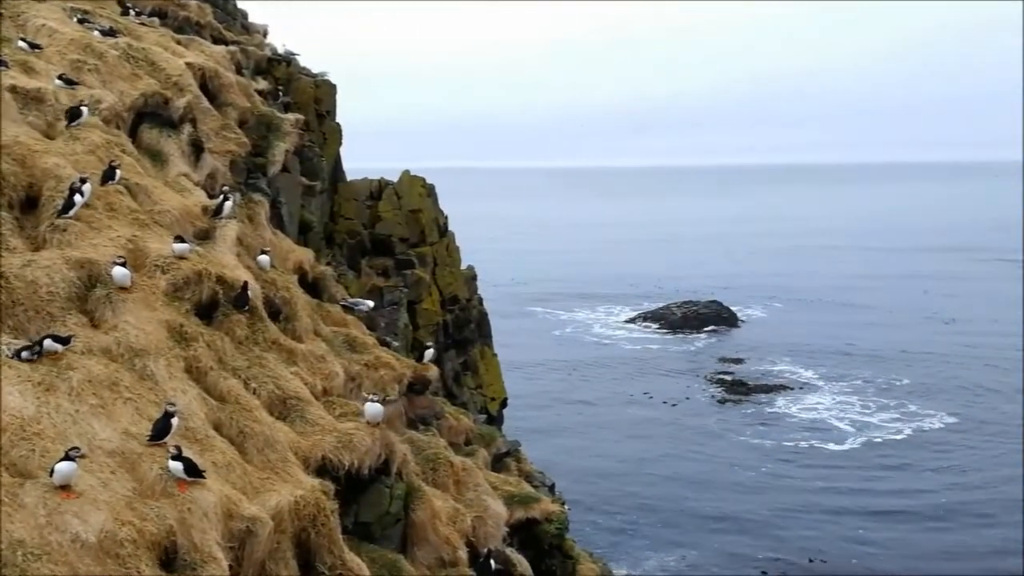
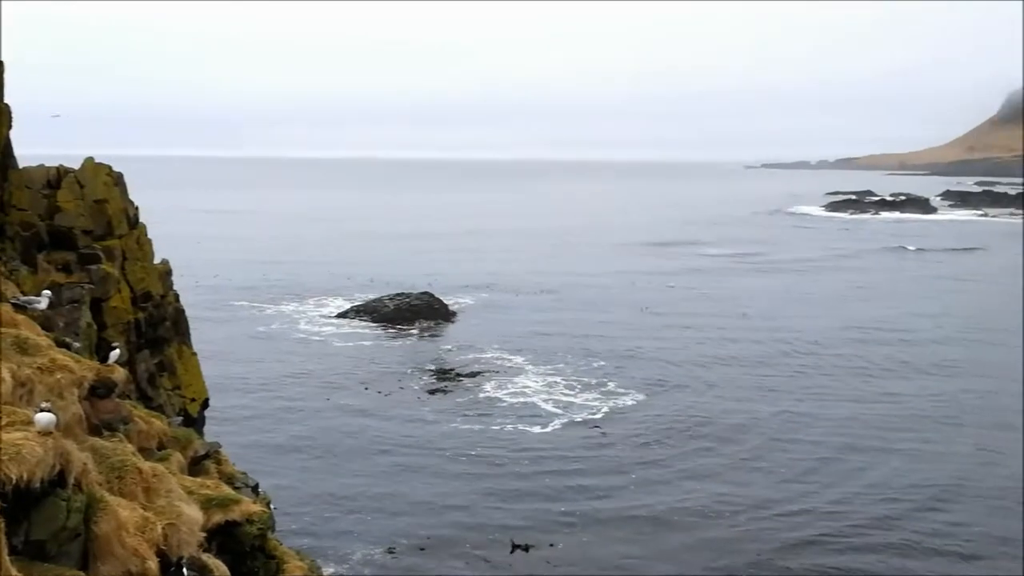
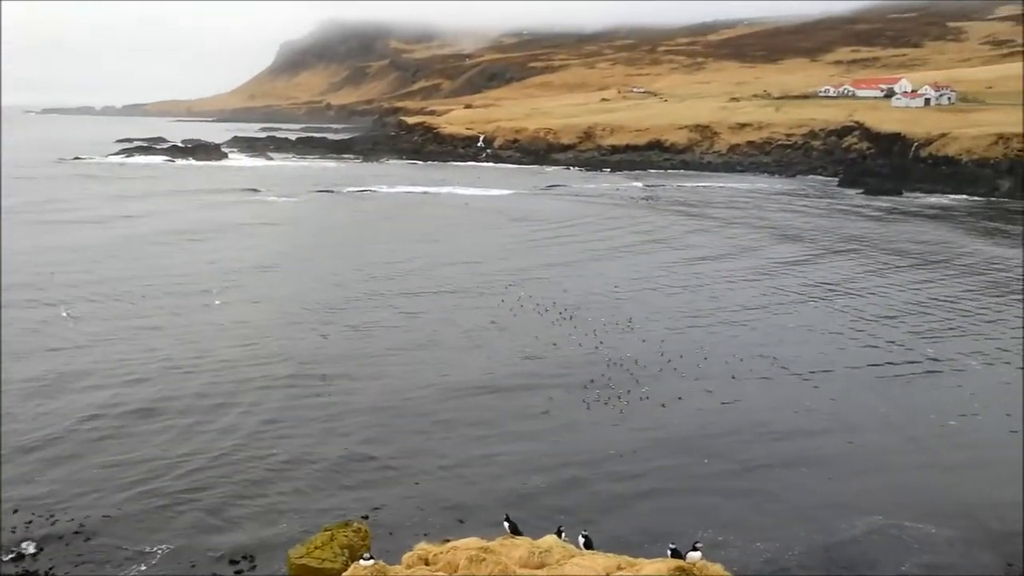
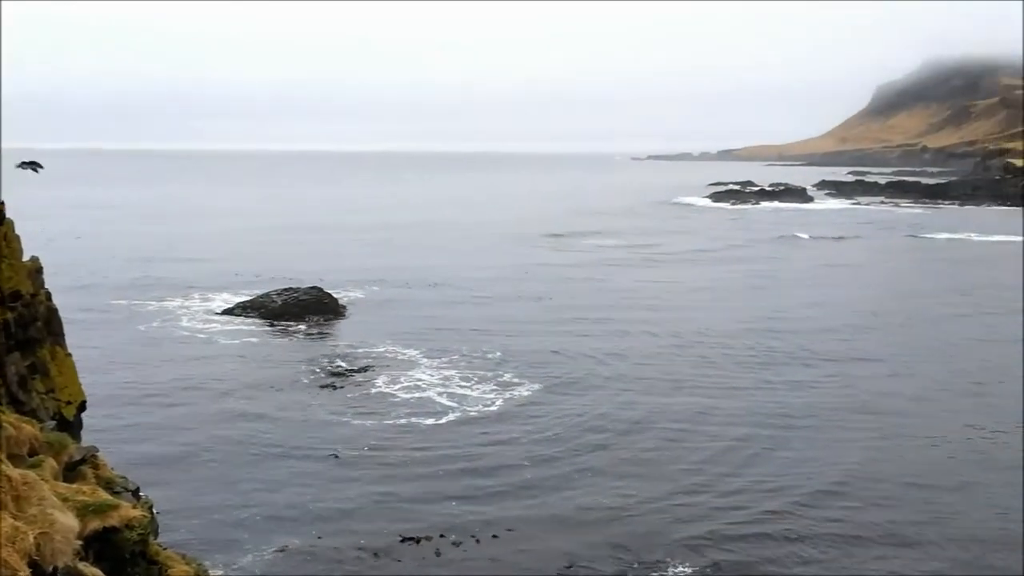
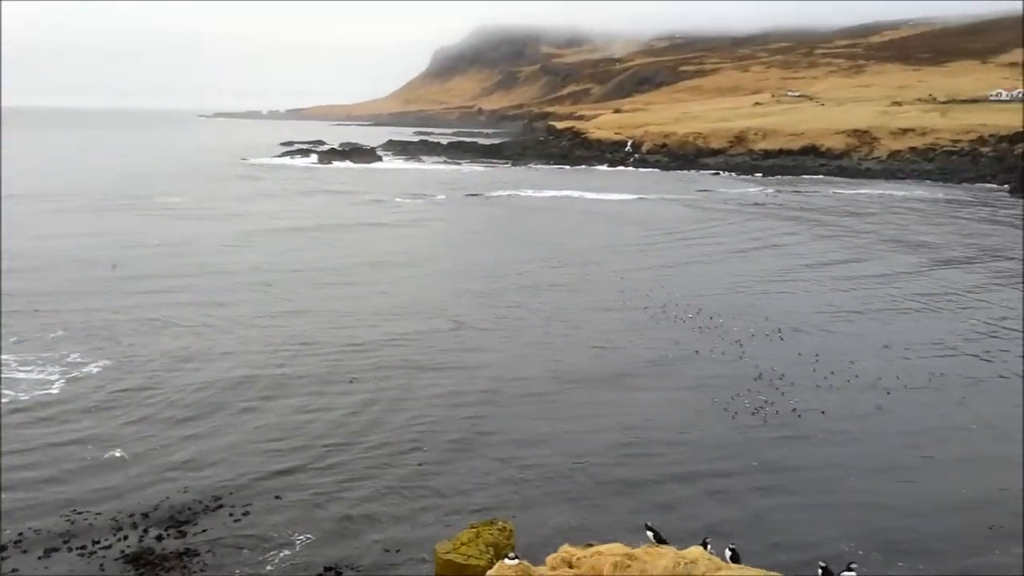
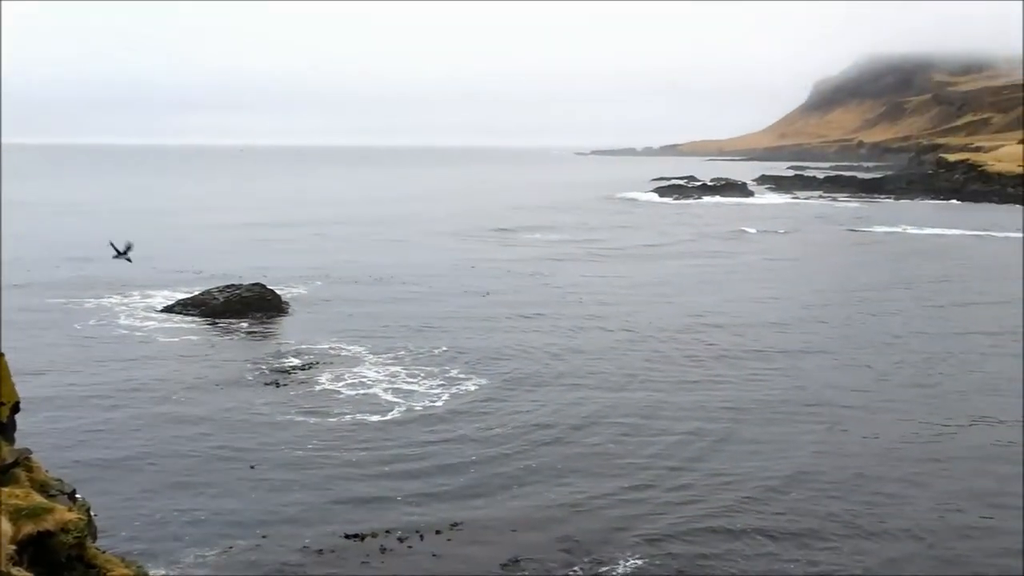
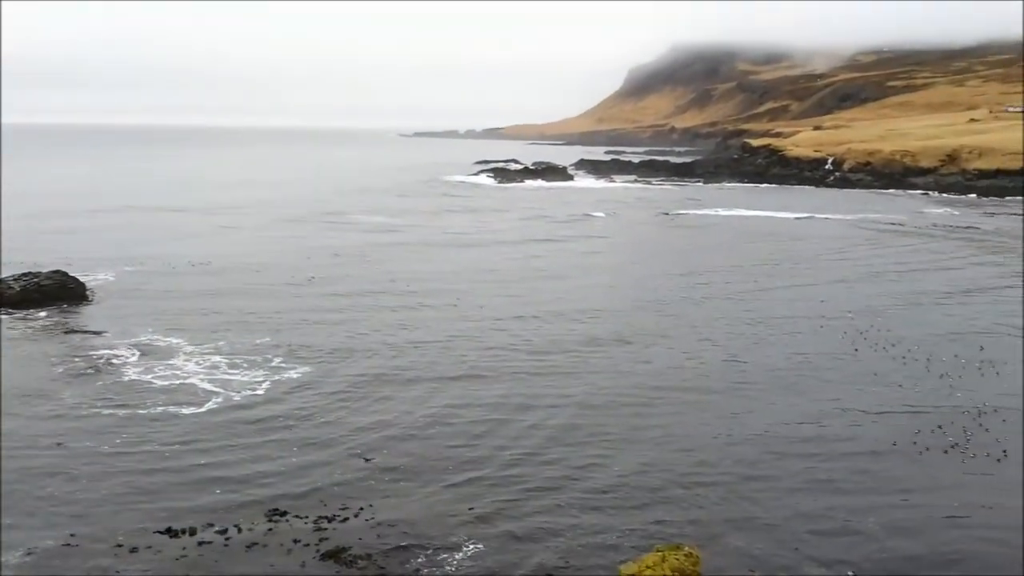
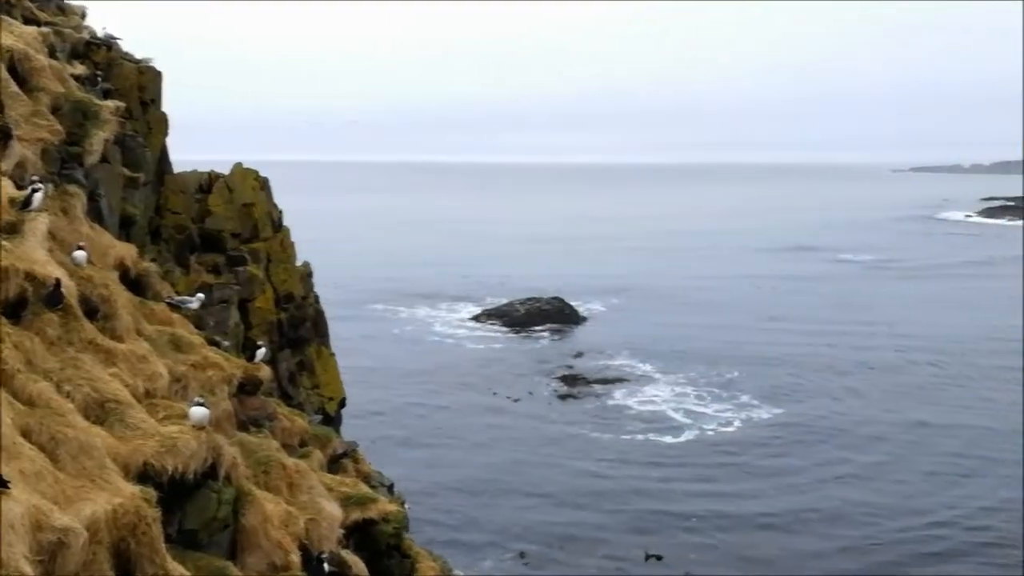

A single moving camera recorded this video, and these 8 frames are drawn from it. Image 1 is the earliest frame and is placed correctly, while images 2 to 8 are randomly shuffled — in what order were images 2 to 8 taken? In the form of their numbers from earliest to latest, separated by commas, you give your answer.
8, 2, 4, 6, 7, 5, 3
